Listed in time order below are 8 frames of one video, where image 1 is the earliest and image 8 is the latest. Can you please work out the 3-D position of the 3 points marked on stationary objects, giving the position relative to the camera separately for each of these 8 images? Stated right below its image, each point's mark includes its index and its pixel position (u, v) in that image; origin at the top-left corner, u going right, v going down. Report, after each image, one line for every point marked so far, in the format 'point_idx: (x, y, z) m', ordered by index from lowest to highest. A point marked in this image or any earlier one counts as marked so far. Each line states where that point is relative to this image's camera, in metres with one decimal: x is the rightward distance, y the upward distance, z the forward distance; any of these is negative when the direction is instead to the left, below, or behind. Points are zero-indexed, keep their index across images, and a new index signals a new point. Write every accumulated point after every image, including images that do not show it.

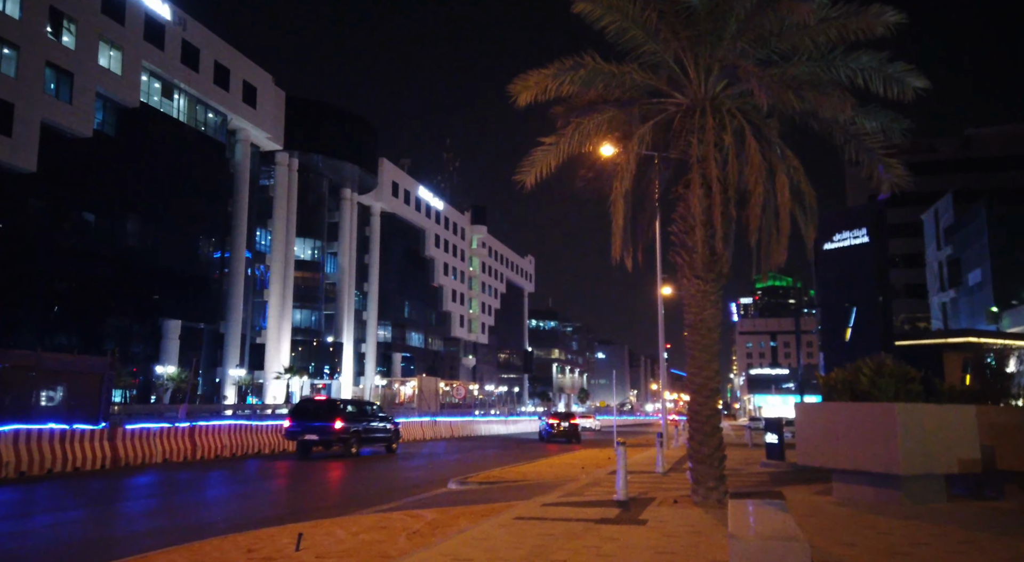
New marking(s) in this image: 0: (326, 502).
0: (-3.9, -4.8, +16.0) m
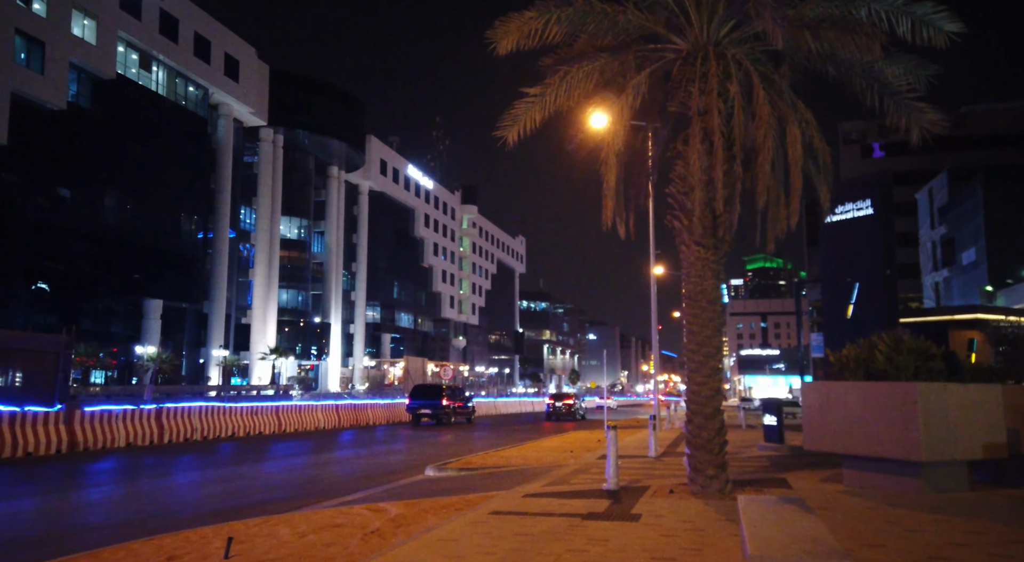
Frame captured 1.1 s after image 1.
0: (-4.2, -4.2, +14.9) m
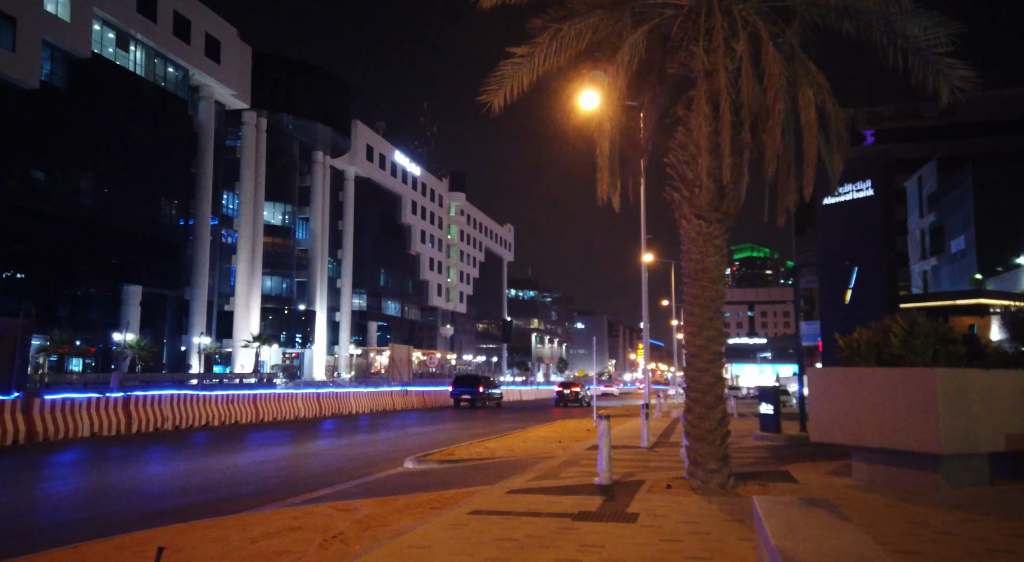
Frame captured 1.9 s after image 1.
0: (-4.5, -3.8, +13.9) m
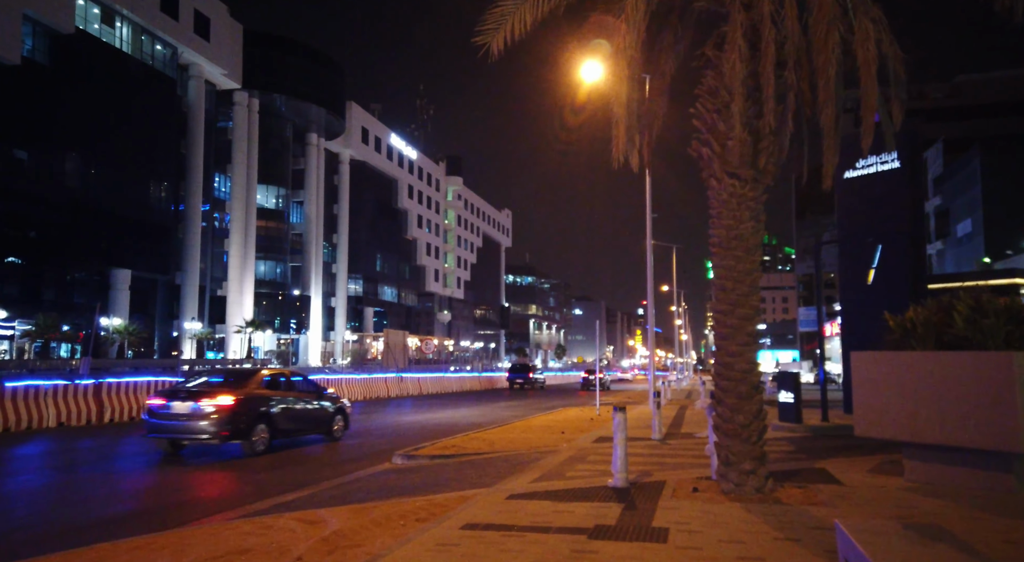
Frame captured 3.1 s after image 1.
0: (-4.5, -3.4, +12.6) m
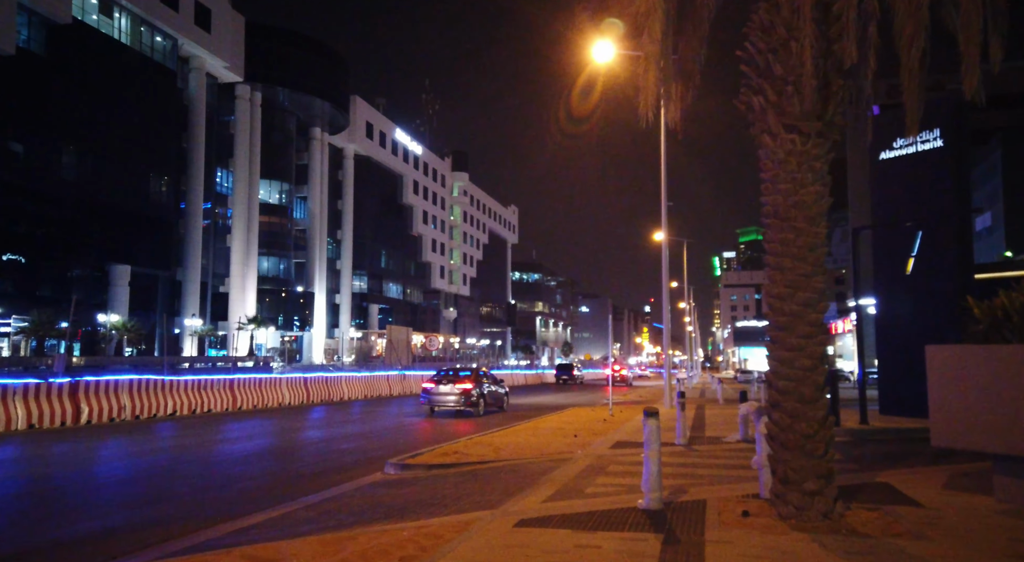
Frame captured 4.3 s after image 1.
0: (-4.4, -3.2, +11.1) m
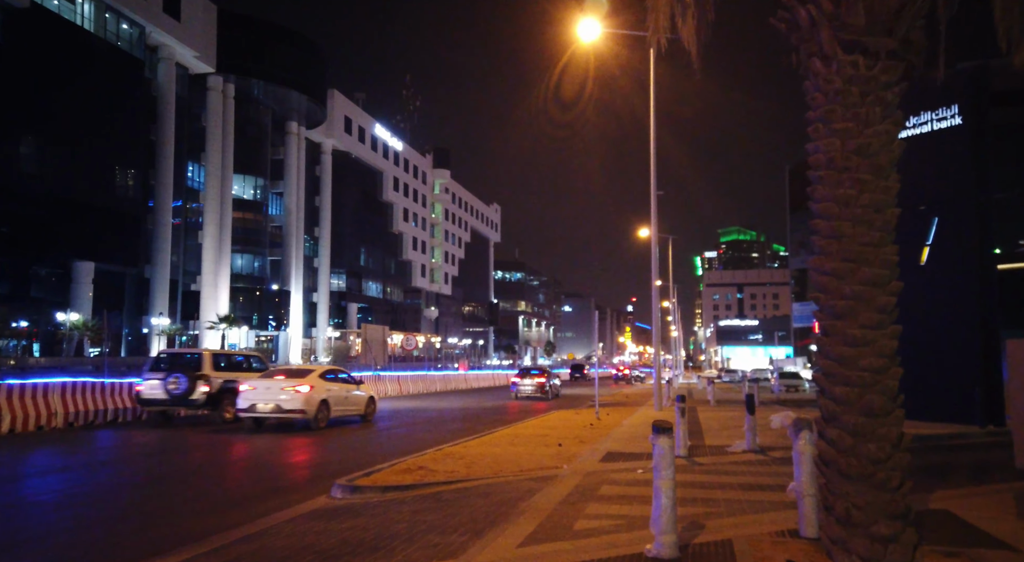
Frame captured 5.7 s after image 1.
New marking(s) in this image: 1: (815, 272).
0: (-4.7, -3.0, +9.2) m
1: (+2.2, +0.1, +5.3) m
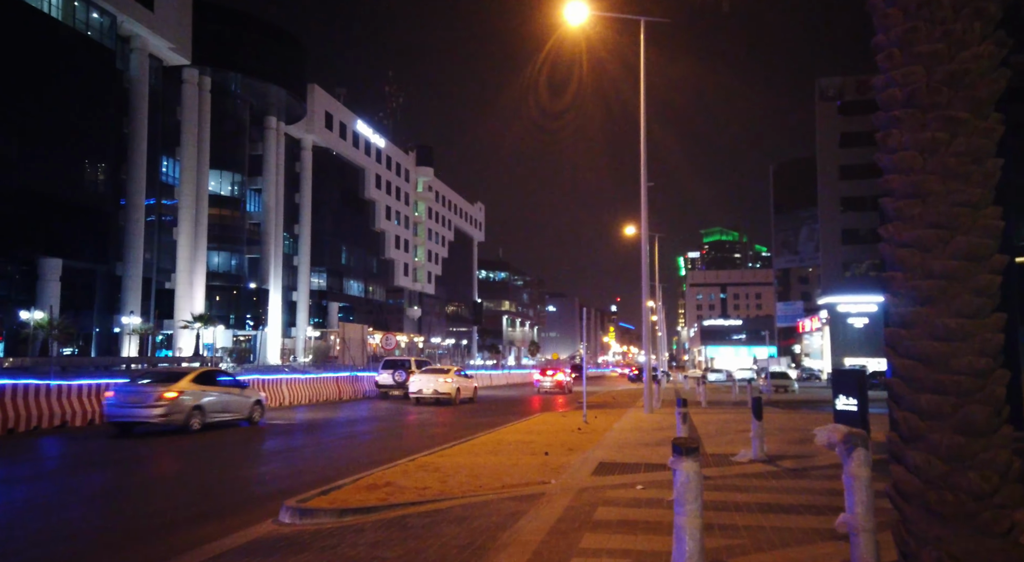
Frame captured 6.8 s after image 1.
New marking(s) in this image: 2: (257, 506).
0: (-4.9, -2.8, +7.8) m
1: (+2.1, +0.2, +4.0) m
2: (-3.5, -3.0, +9.8) m
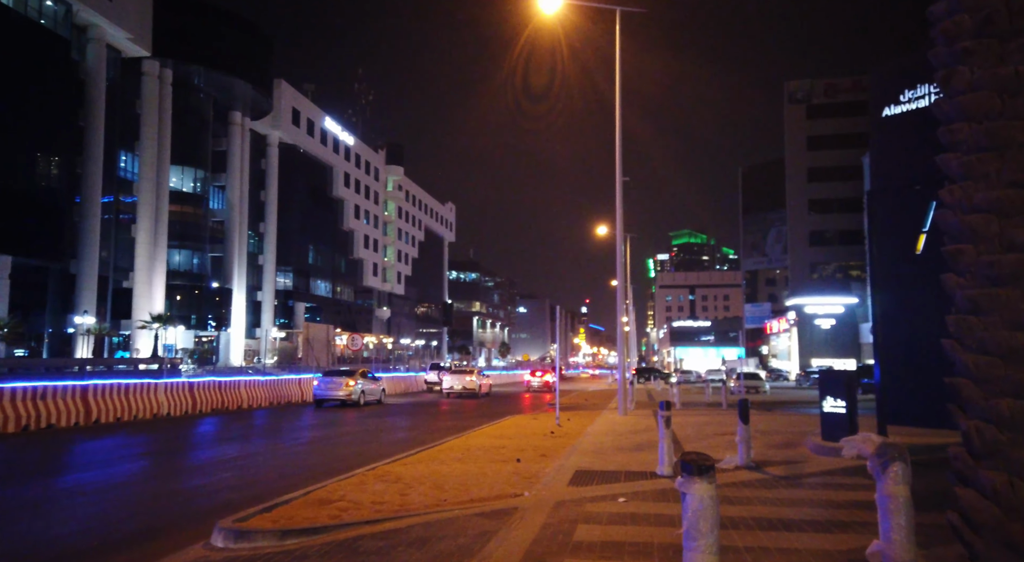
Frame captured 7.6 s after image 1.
0: (-5.2, -2.7, +6.7) m
1: (+1.9, +0.3, +3.2) m
2: (-3.9, -2.9, +8.7) m
